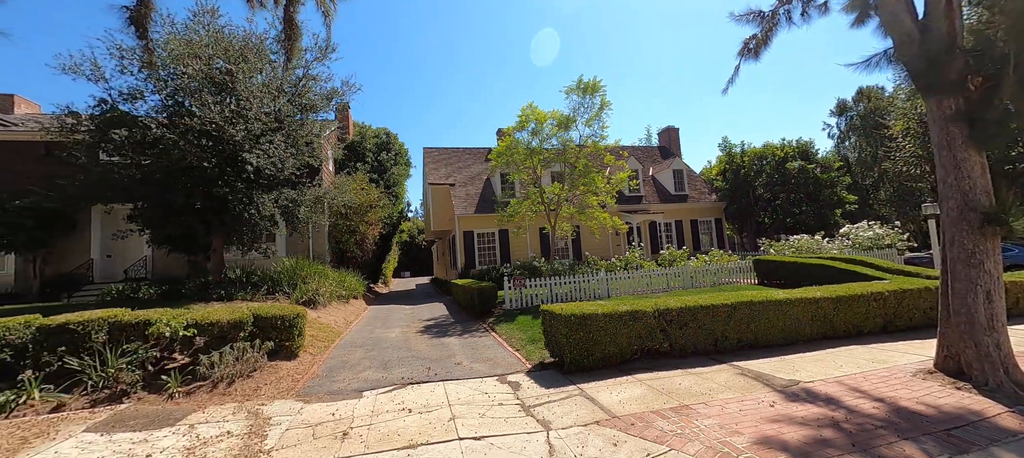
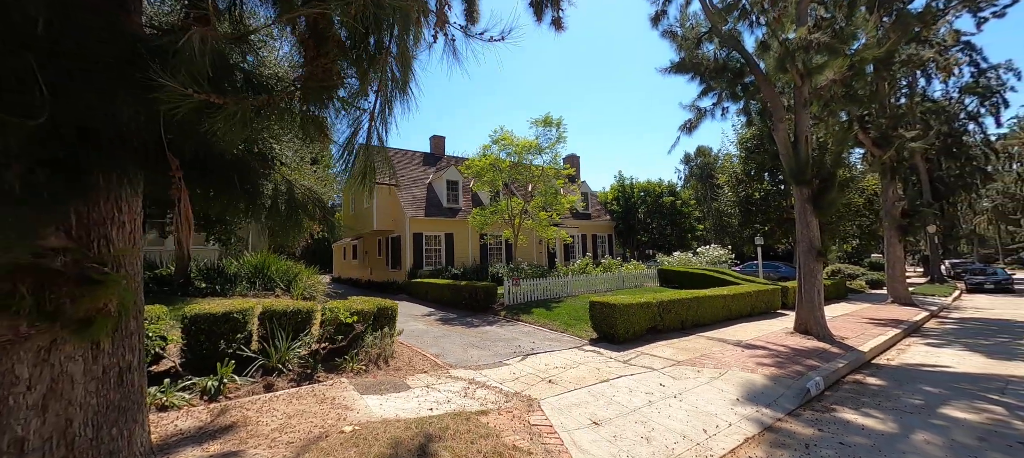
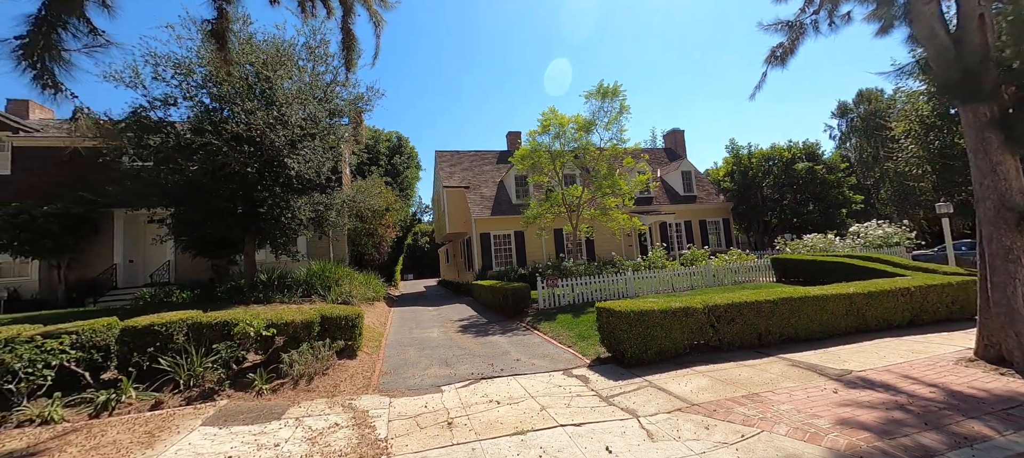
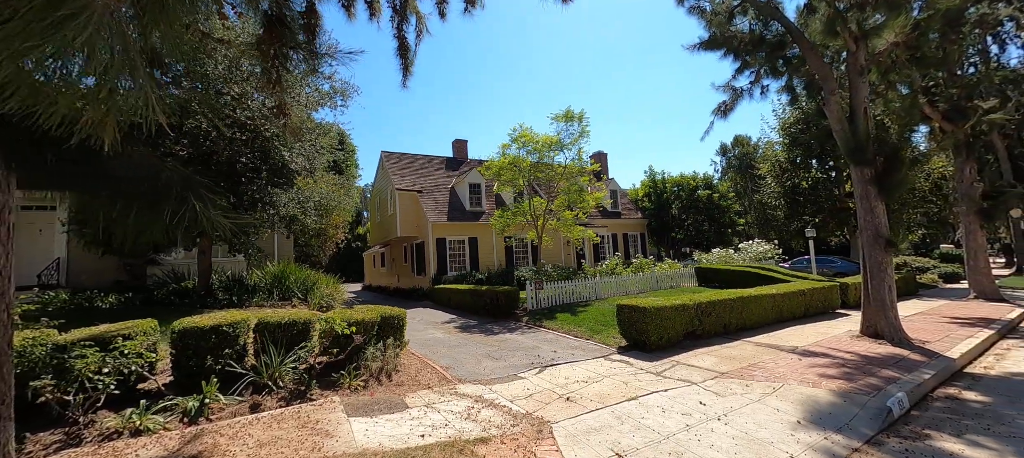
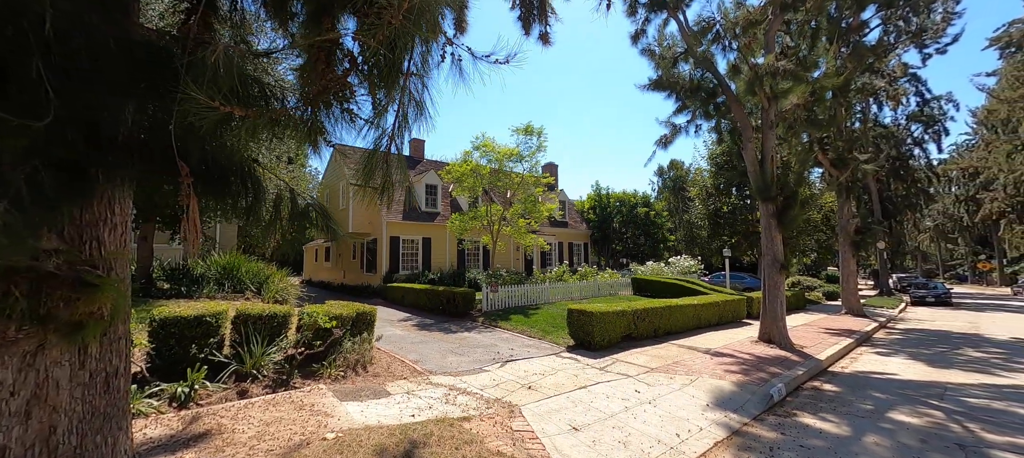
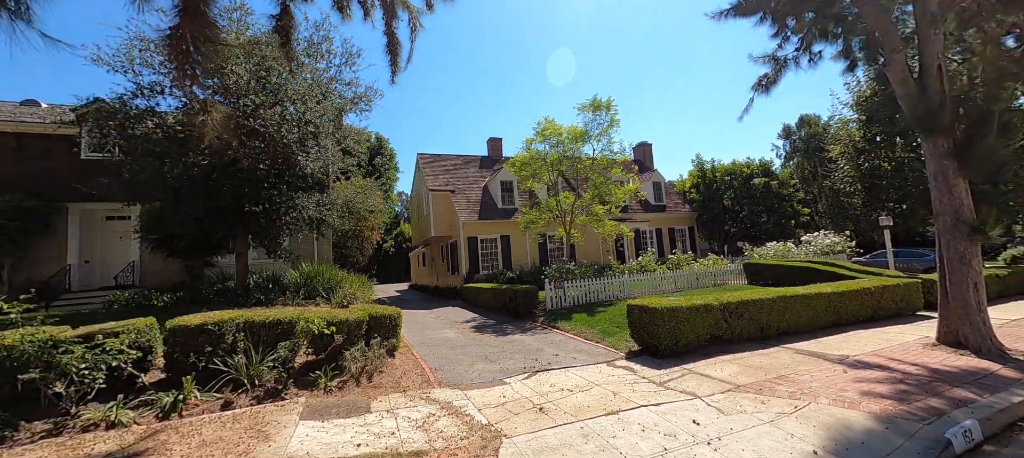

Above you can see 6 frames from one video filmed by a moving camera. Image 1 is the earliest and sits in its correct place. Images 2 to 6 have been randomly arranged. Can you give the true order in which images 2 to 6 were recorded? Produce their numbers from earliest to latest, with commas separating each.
3, 6, 4, 2, 5
